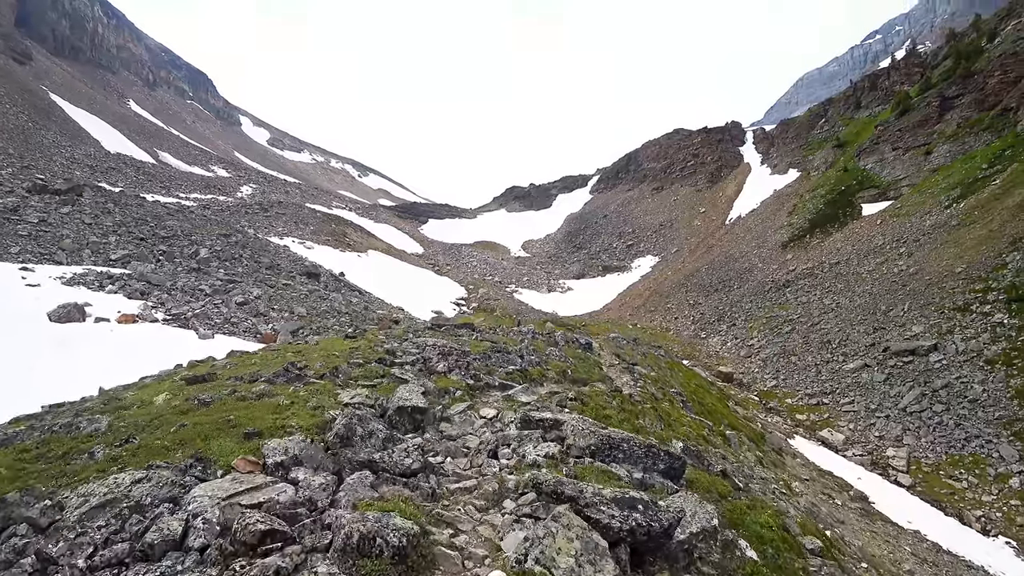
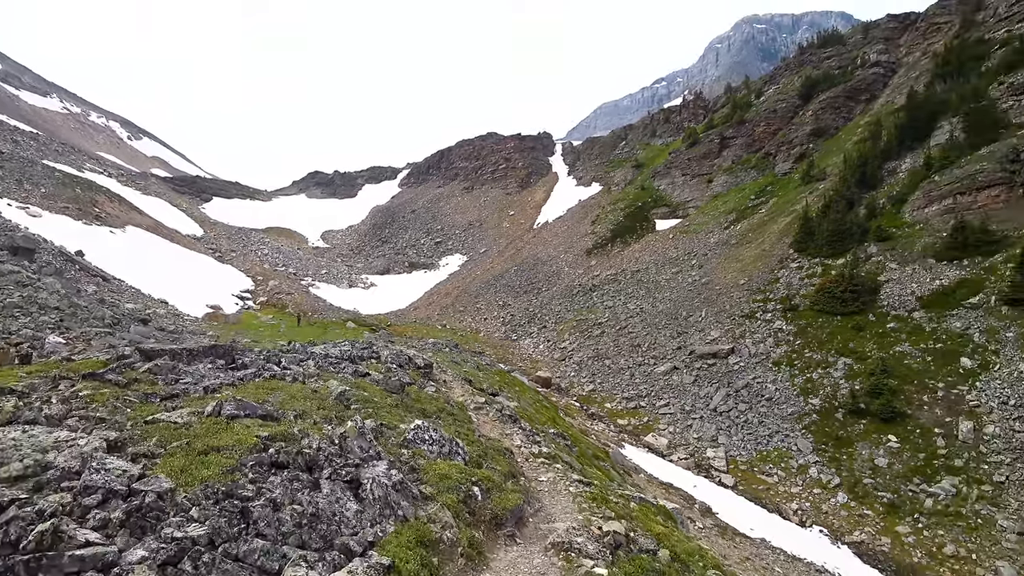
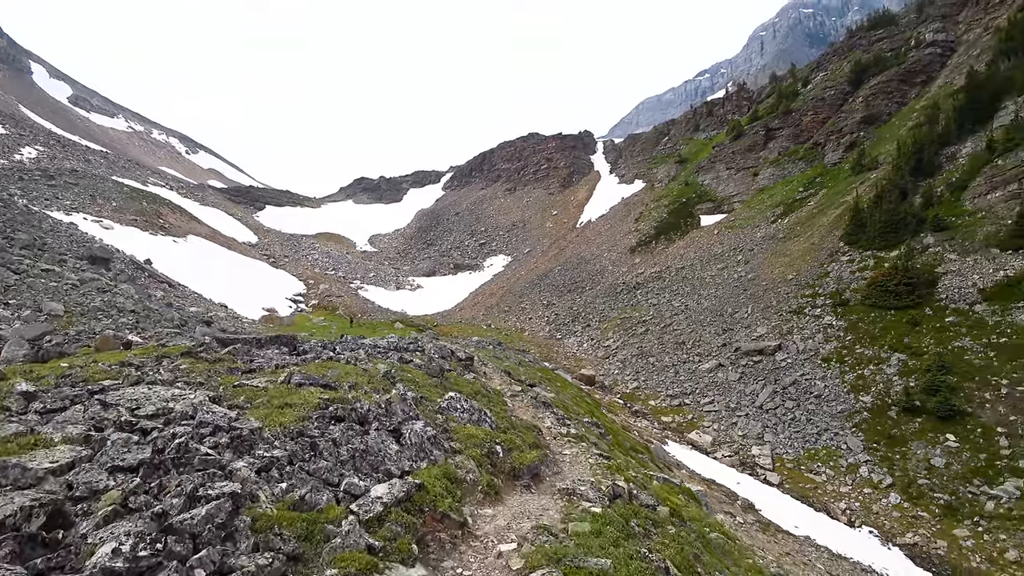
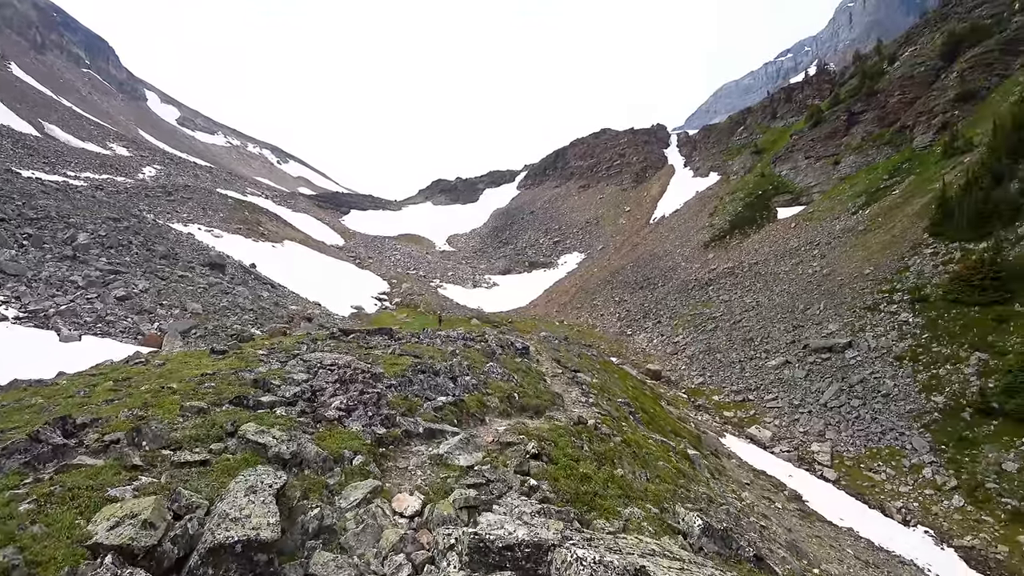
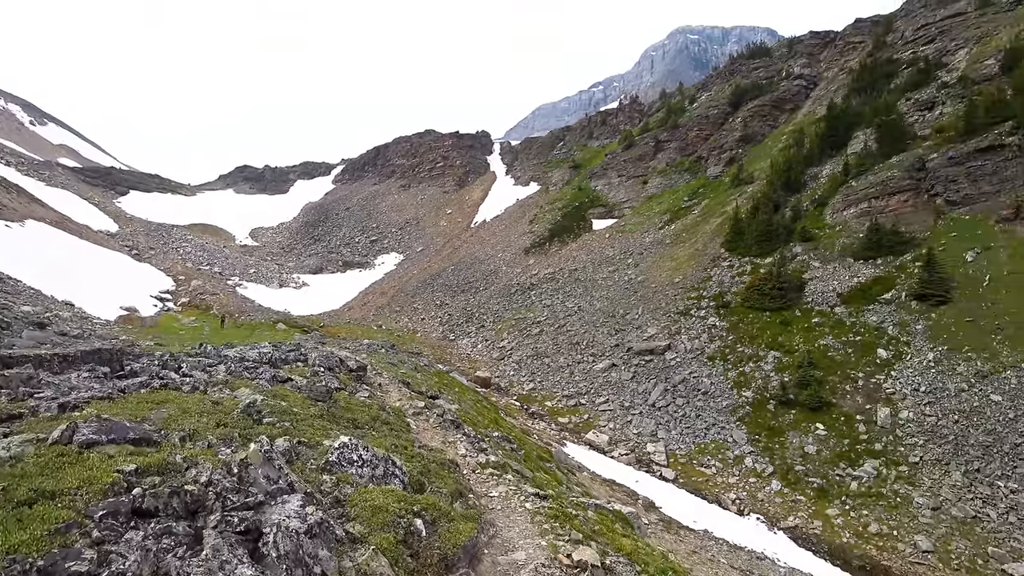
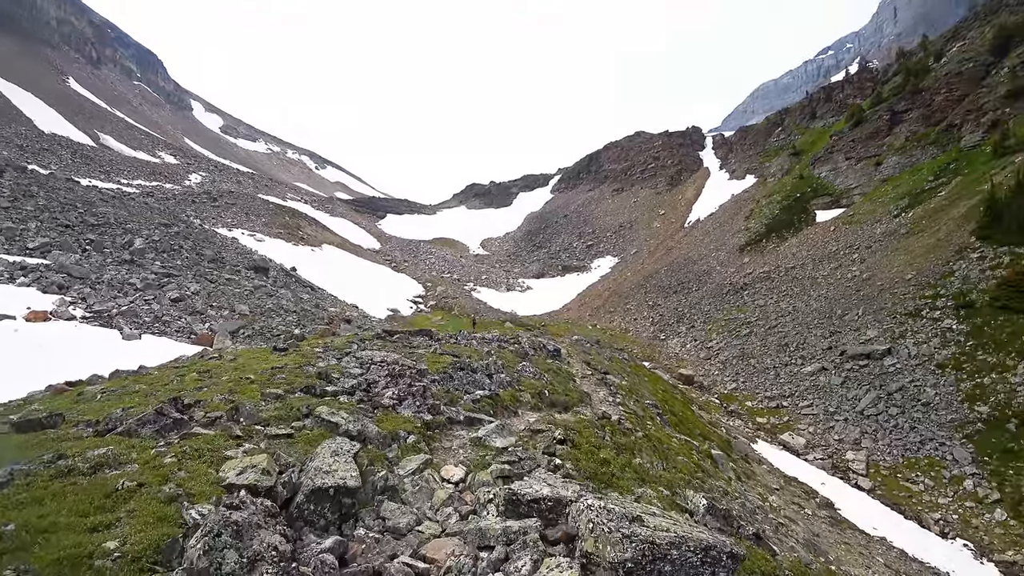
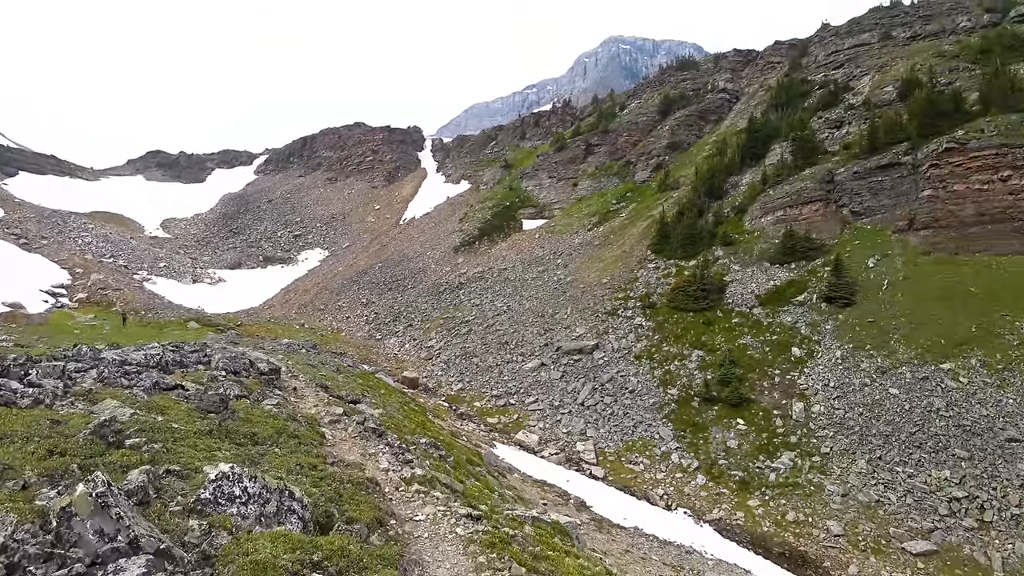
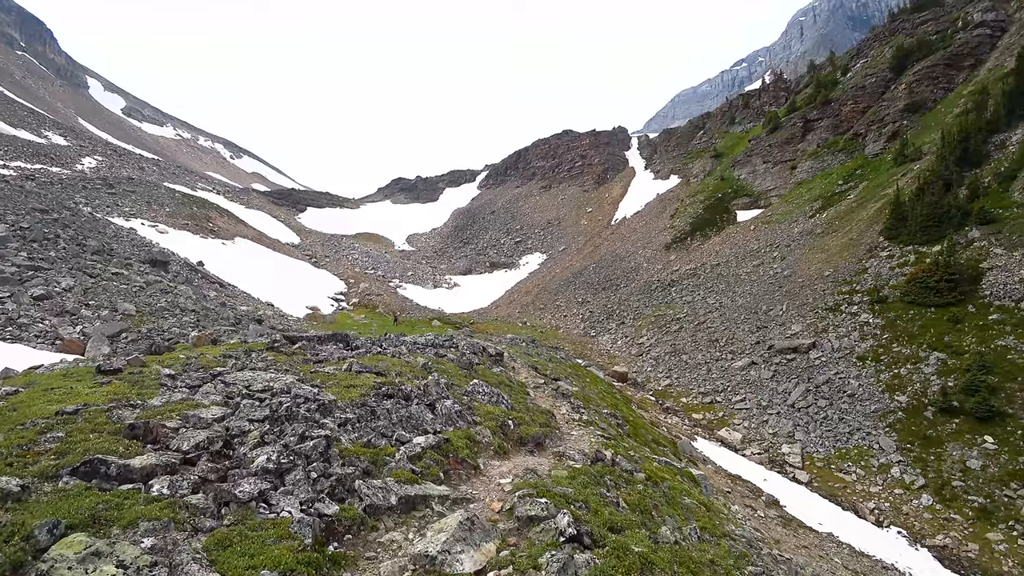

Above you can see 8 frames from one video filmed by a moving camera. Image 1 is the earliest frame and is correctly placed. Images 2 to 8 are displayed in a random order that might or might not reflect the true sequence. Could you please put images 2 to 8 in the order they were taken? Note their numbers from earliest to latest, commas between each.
6, 4, 8, 3, 2, 5, 7
